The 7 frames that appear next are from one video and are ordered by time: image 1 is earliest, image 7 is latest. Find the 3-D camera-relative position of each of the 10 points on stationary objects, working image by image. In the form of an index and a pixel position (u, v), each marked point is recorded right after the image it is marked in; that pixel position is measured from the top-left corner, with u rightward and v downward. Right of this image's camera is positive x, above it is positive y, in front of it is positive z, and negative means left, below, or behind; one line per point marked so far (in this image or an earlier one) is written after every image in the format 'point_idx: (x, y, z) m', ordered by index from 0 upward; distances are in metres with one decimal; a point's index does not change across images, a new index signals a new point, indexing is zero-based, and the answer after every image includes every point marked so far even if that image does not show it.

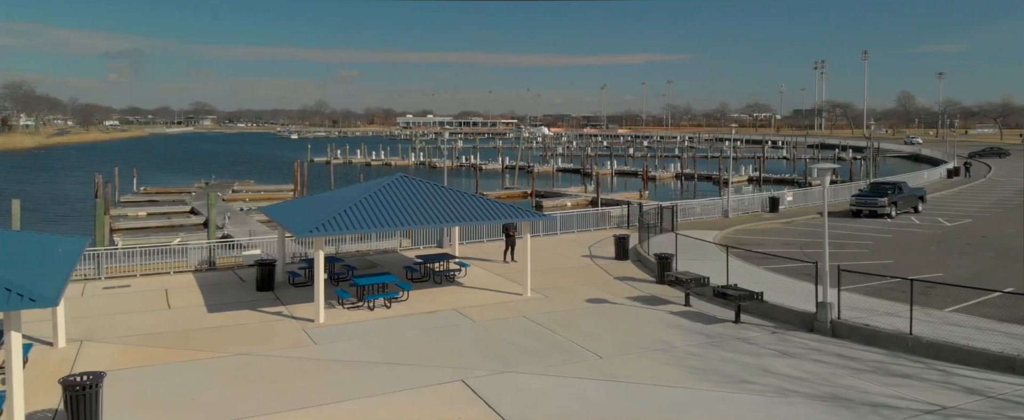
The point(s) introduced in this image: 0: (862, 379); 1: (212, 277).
0: (+5.8, -2.8, +11.3) m
1: (-8.6, -1.9, +19.3) m
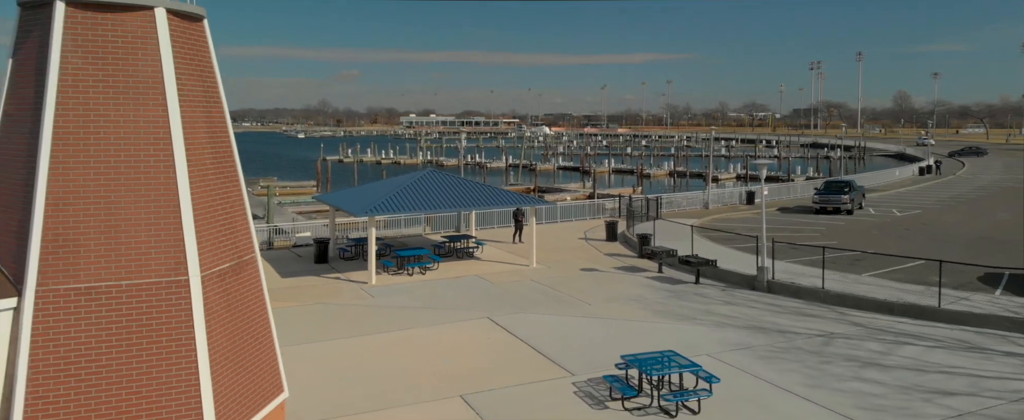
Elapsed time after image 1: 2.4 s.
0: (+6.1, -2.4, +15.5) m
1: (-8.3, -1.5, +23.5) m
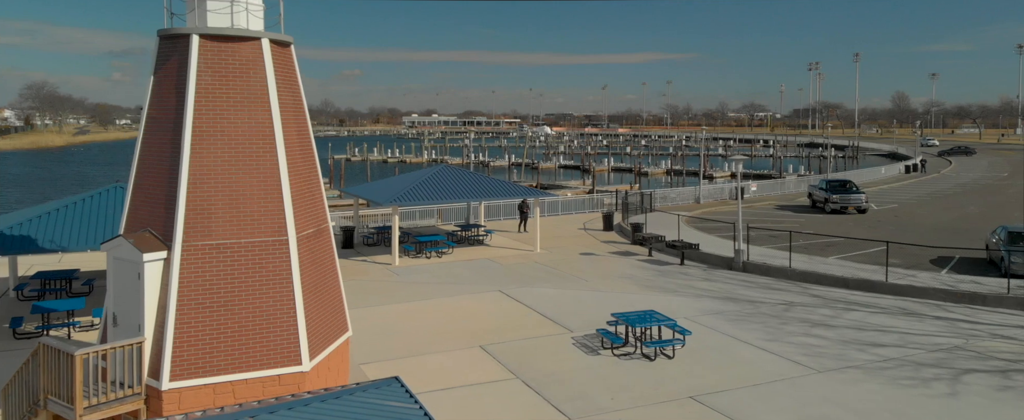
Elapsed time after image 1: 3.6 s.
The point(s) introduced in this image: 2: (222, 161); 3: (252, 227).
0: (+6.3, -2.1, +18.0) m
1: (-8.0, -1.2, +26.1) m
2: (-4.1, +0.7, +9.7) m
3: (-3.7, -0.2, +9.8) m
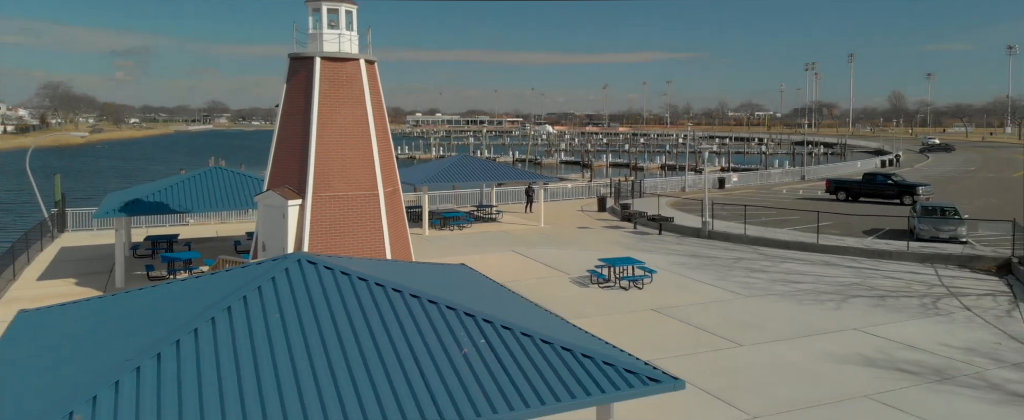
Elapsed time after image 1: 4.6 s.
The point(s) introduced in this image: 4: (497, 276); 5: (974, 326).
0: (+6.7, -1.4, +22.8) m
1: (-7.7, -0.4, +30.9) m
2: (-3.8, +1.5, +14.5) m
3: (-3.4, +0.5, +14.6) m
4: (-0.4, -1.9, +19.5) m
5: (+10.3, -2.6, +15.1) m
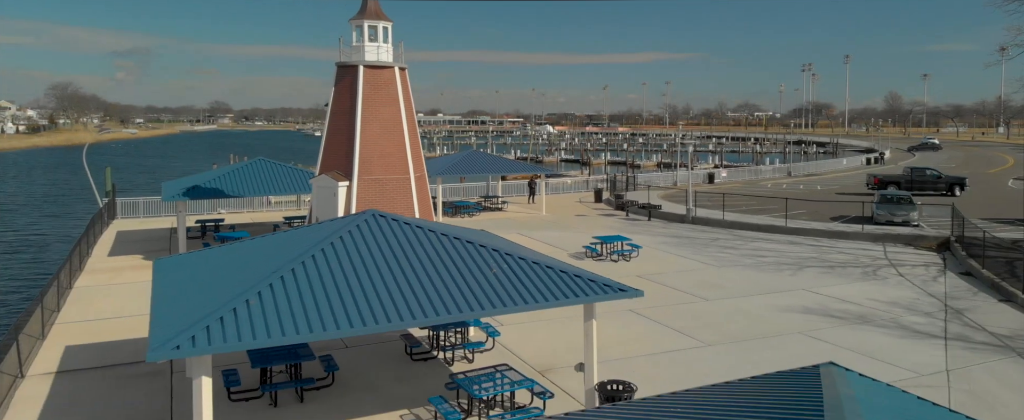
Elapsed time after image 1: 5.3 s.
0: (+6.9, -0.9, +26.0) m
1: (-7.4, +0.1, +34.1) m
2: (-3.6, +2.0, +17.7) m
3: (-3.1, +1.0, +17.8) m
4: (-0.2, -1.4, +22.7) m
5: (+10.5, -2.1, +18.3) m
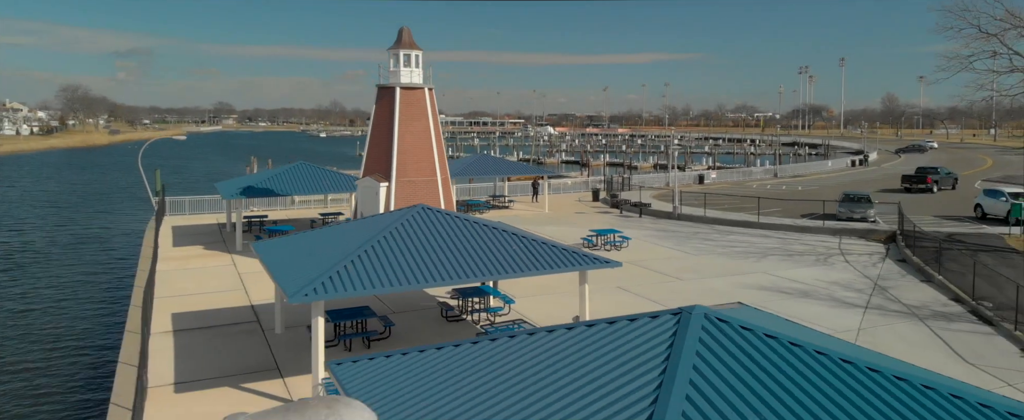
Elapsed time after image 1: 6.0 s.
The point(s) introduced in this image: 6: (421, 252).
0: (+7.2, -0.8, +29.8) m
1: (-7.1, +0.2, +37.9) m
2: (-3.3, +2.1, +21.5) m
3: (-2.8, +1.2, +21.6) m
4: (+0.1, -1.3, +26.5) m
5: (+10.8, -2.0, +22.1) m
6: (-1.8, -0.8, +13.7) m
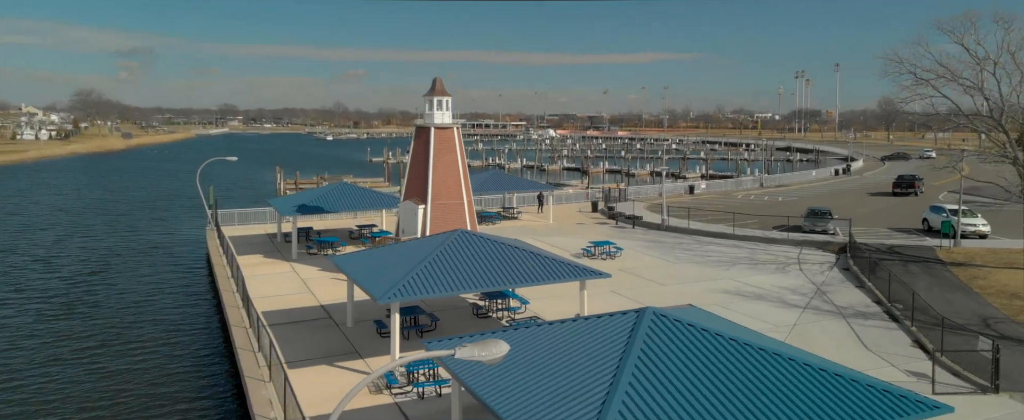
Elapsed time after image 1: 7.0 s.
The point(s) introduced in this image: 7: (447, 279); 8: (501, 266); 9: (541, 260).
0: (+7.7, -1.4, +34.7) m
1: (-6.6, -0.5, +42.8) m
2: (-2.7, +1.4, +26.4) m
3: (-2.3, +0.5, +26.5) m
4: (+0.6, -2.0, +31.4) m
5: (+11.3, -2.7, +27.0) m
6: (-1.3, -1.5, +18.7) m
7: (-1.8, -1.8, +17.7) m
8: (-0.3, -1.6, +18.9) m
9: (+0.8, -1.5, +19.4) m
